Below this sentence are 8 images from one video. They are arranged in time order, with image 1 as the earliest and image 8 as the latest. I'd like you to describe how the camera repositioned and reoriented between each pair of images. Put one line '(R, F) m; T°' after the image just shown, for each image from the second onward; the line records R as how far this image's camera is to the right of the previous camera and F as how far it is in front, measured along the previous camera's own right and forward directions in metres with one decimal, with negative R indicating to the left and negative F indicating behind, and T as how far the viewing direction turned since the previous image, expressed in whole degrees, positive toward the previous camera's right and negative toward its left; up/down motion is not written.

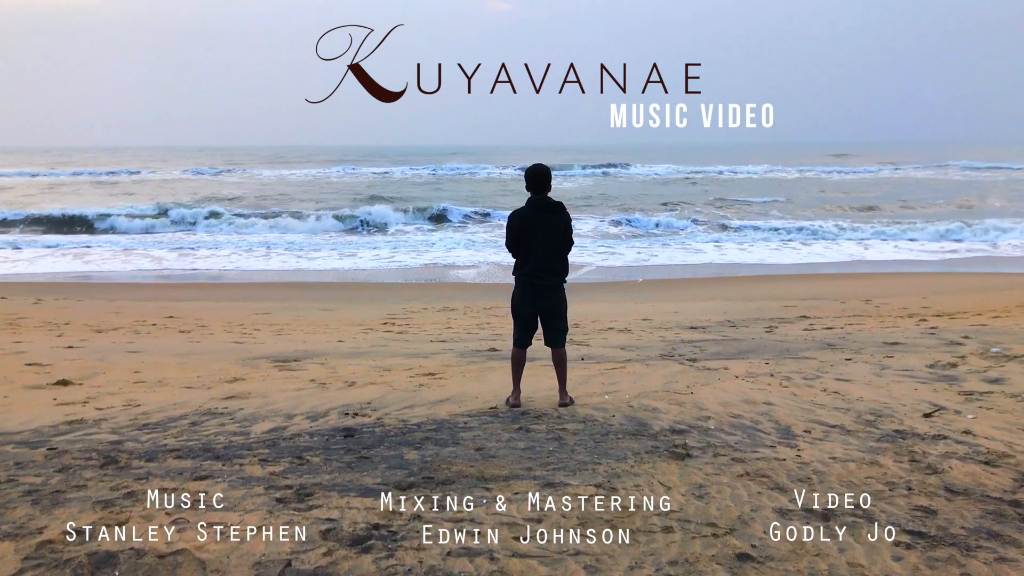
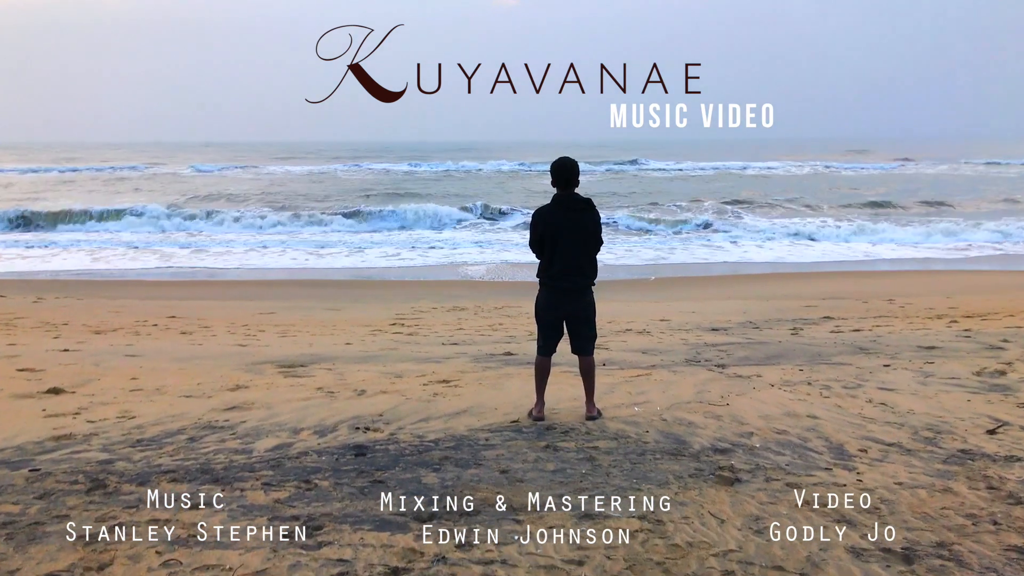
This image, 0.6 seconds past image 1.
(-0.1, +0.3) m; 0°
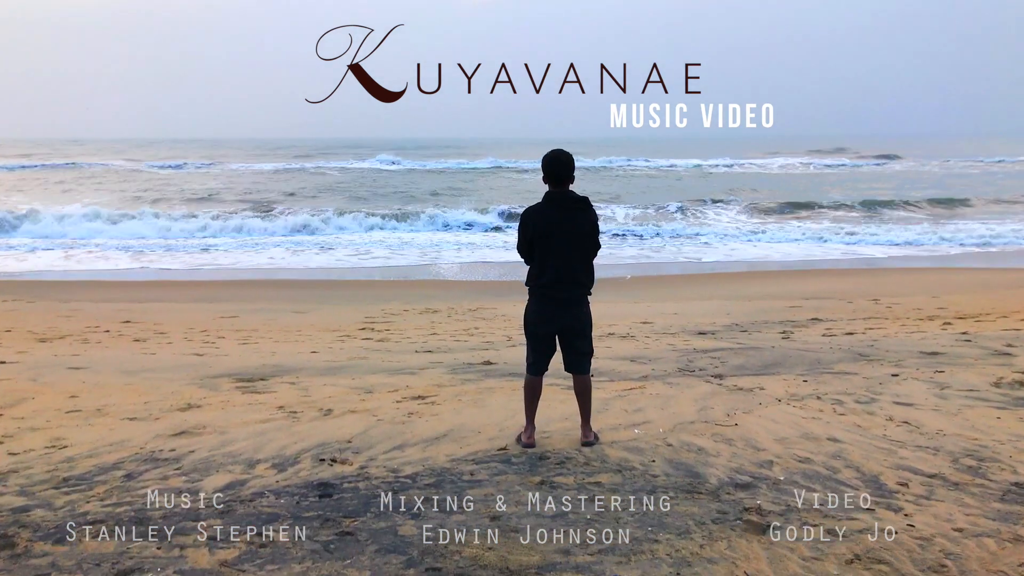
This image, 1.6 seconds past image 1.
(-0.1, +0.4) m; +2°
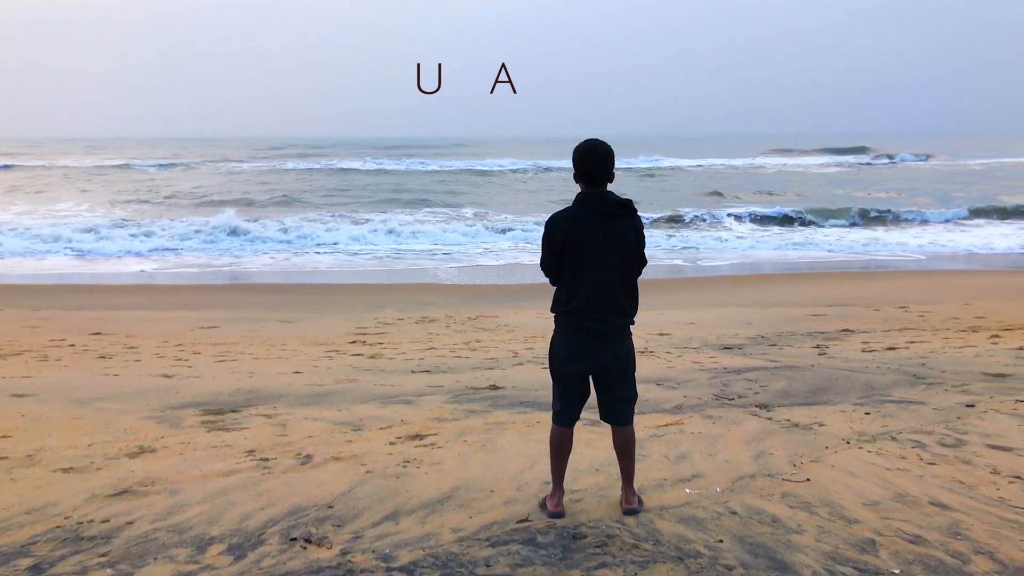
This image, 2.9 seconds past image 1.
(-0.1, +0.6) m; 0°
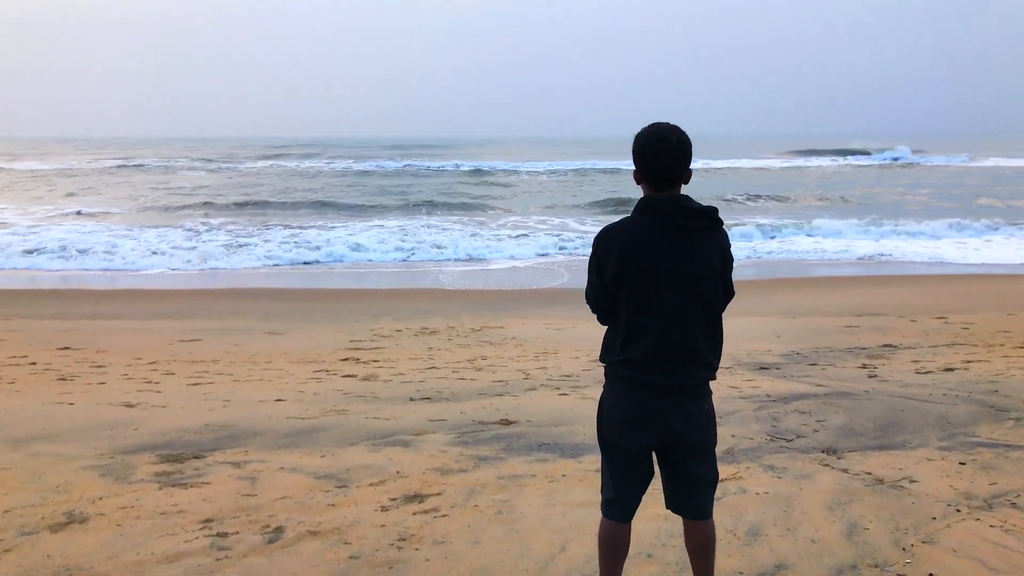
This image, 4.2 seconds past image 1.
(-0.1, +0.6) m; 0°
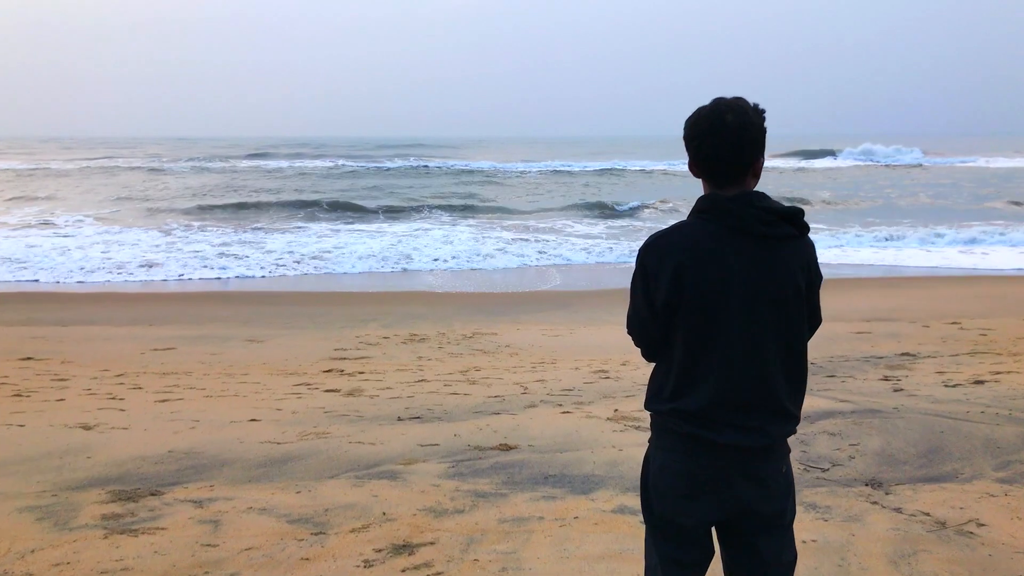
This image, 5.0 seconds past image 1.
(0.0, +0.4) m; +1°
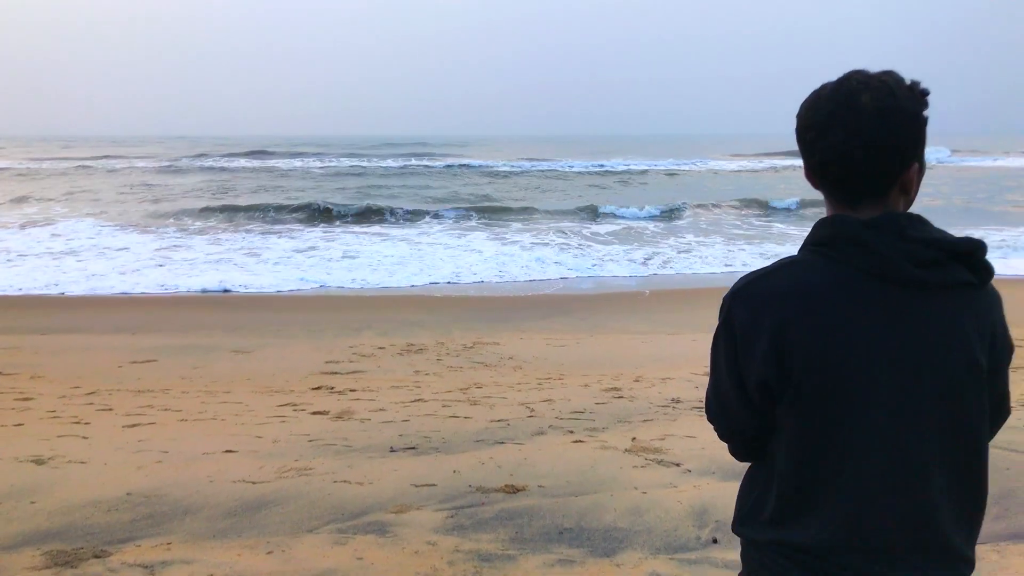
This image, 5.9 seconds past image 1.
(0.0, +0.4) m; 0°
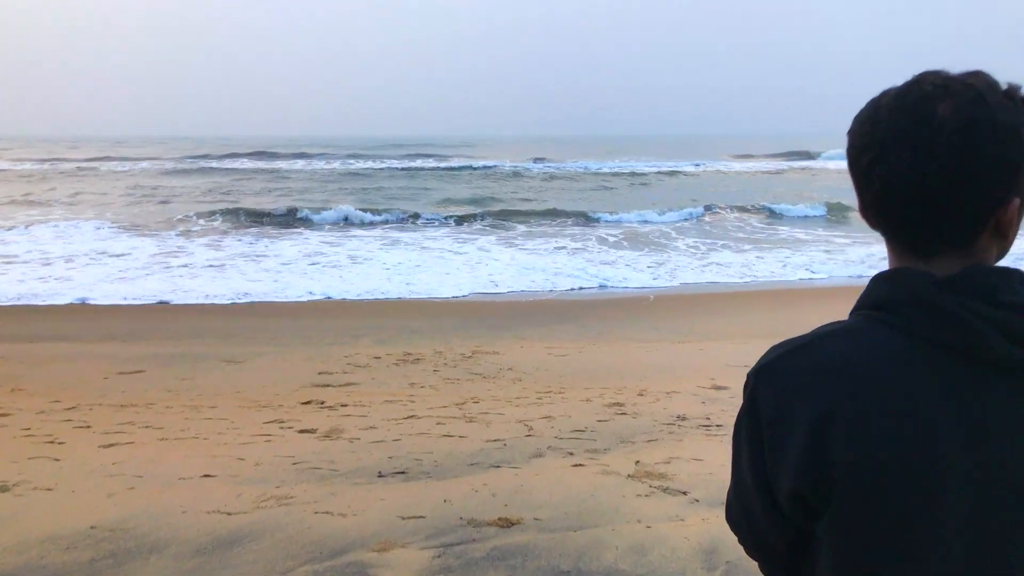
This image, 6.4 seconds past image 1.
(0.0, +0.2) m; 0°
